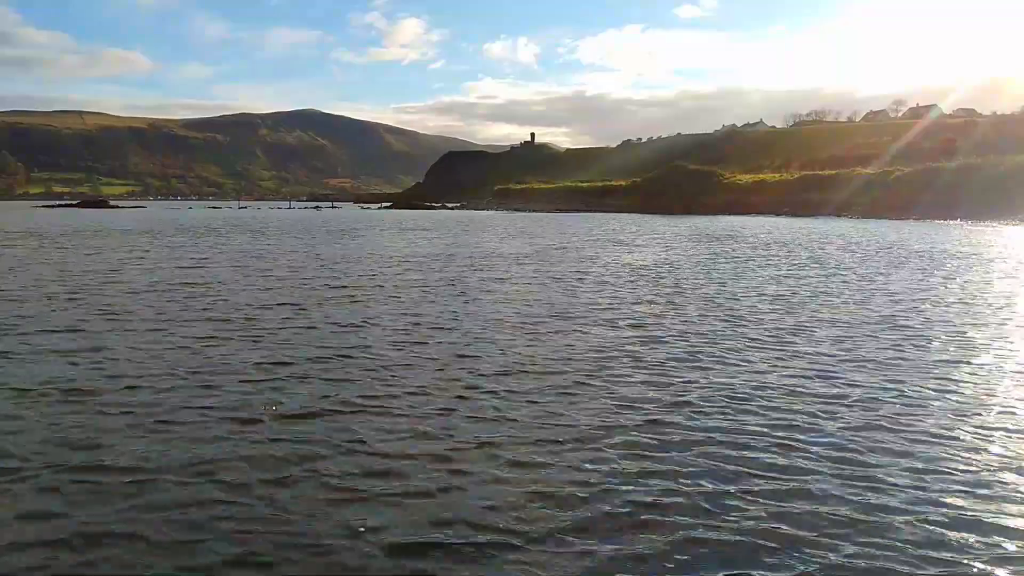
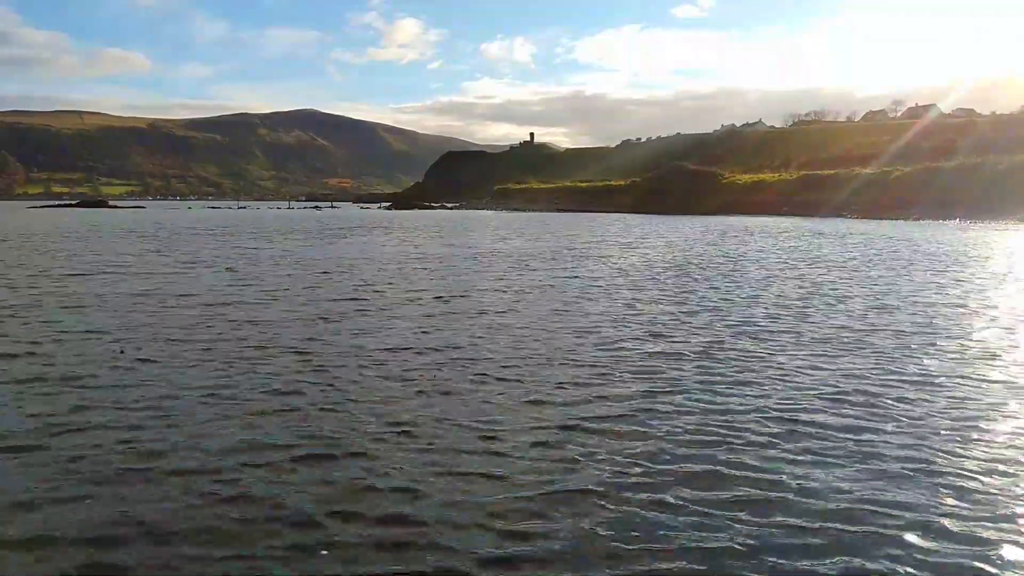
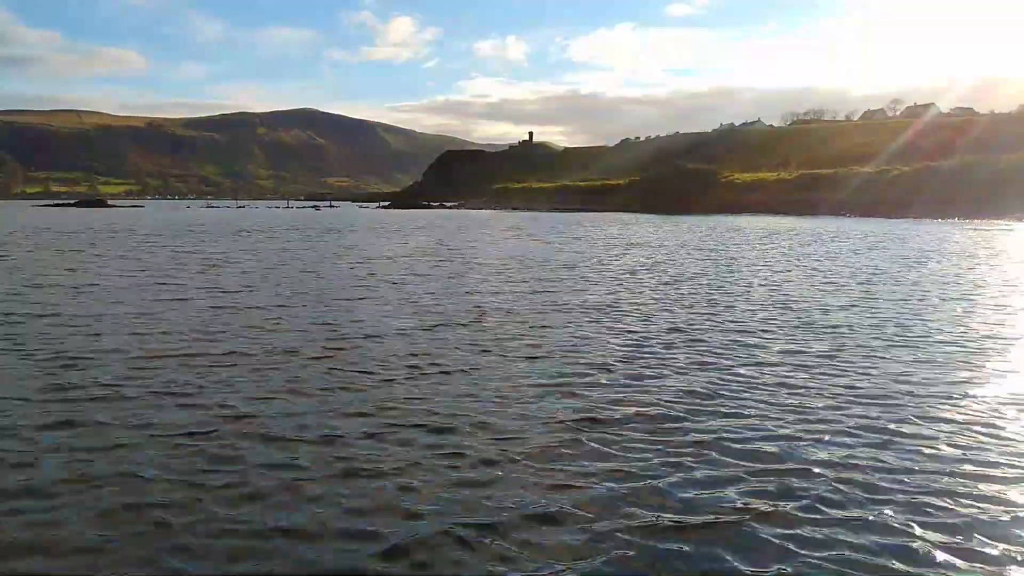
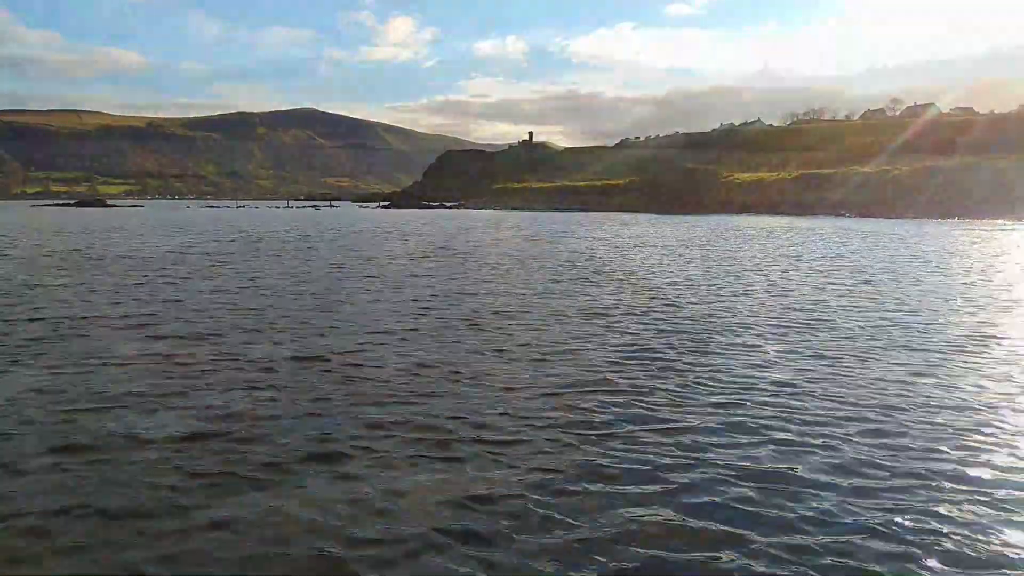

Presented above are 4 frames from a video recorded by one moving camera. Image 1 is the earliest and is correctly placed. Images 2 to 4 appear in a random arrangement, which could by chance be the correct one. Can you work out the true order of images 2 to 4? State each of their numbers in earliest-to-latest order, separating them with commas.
2, 3, 4
